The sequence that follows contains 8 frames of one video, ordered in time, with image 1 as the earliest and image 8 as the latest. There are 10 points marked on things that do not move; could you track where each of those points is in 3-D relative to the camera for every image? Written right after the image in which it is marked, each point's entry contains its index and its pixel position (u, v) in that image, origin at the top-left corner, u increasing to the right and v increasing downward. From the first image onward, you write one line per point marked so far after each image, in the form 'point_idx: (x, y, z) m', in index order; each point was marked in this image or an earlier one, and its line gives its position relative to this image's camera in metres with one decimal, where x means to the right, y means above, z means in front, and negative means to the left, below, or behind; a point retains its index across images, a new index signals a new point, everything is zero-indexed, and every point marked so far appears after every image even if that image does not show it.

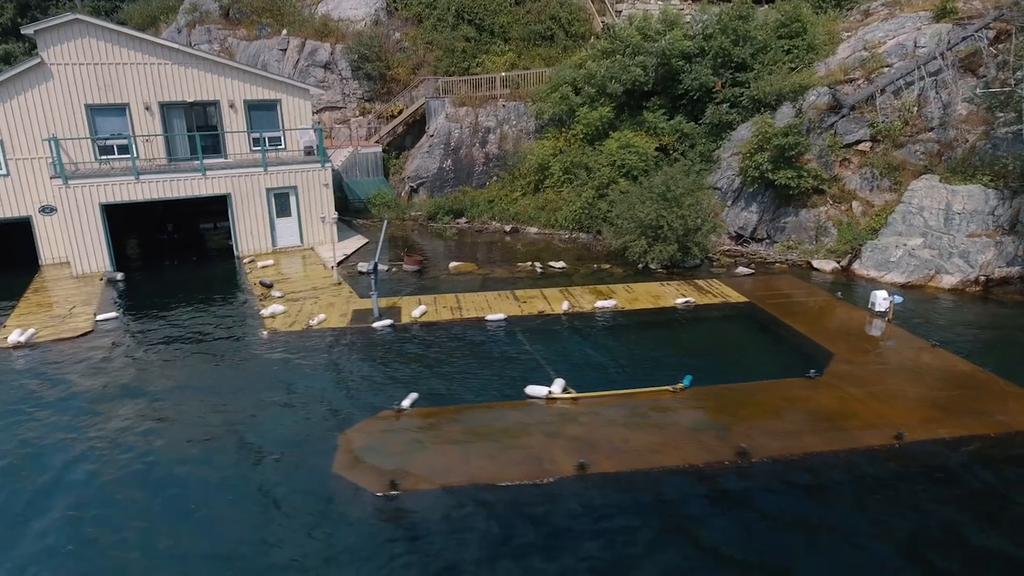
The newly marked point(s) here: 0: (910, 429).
0: (+7.2, -2.5, +11.3) m
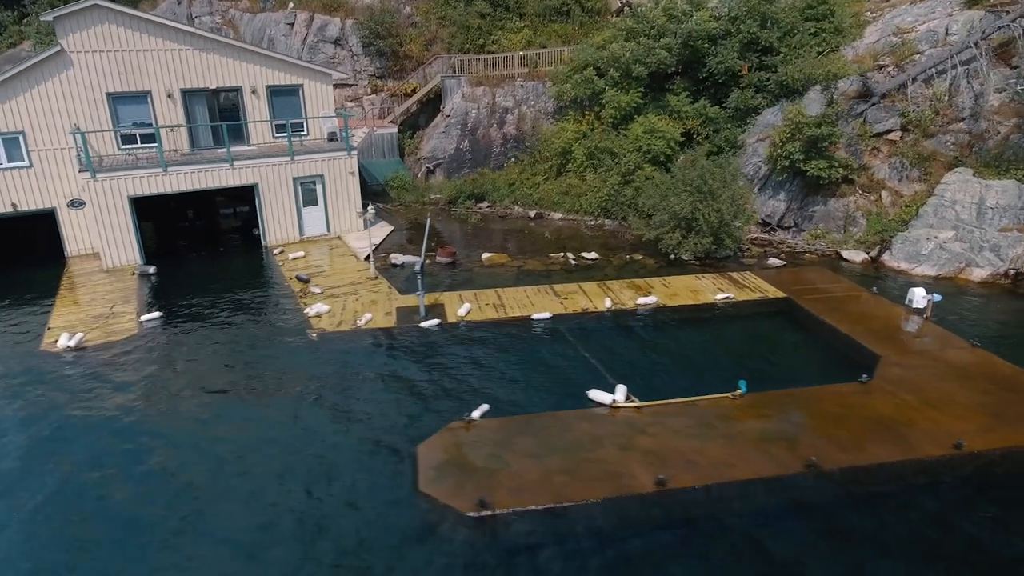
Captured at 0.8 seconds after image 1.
0: (+8.6, -2.8, +11.8) m
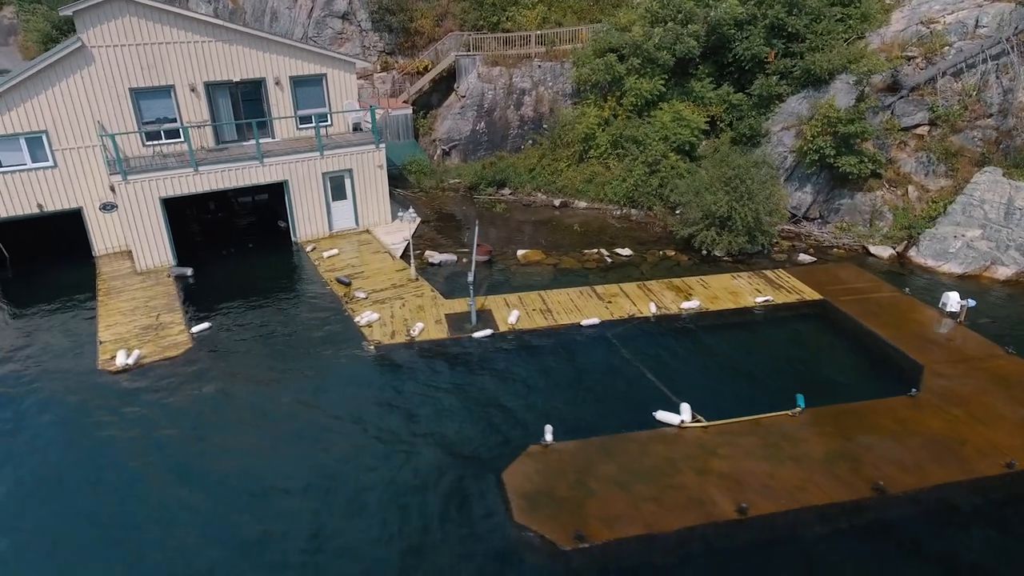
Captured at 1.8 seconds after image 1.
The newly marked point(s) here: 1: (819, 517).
0: (+10.1, -3.4, +12.5) m
1: (+5.6, -4.1, +11.4) m
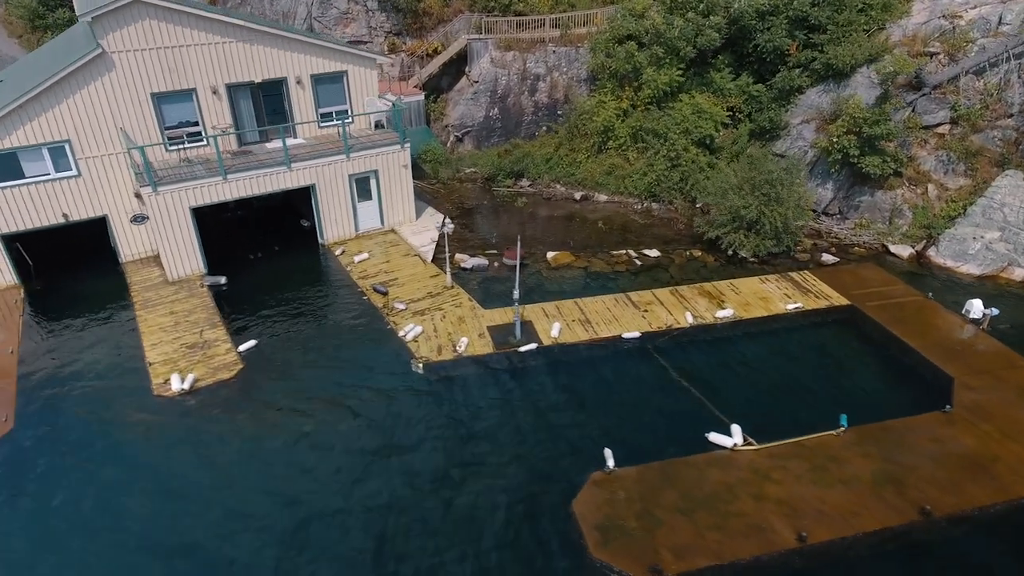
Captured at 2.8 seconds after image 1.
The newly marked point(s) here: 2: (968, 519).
0: (+11.6, -4.0, +13.5) m
1: (+7.1, -4.9, +12.2) m
2: (+9.2, -4.7, +12.6) m
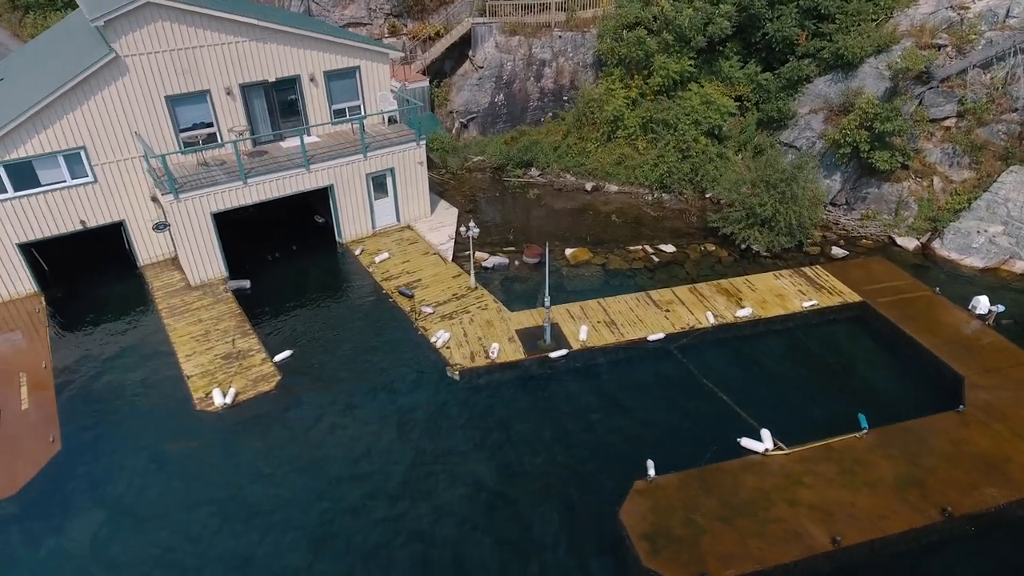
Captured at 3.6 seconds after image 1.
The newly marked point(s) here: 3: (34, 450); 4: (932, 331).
0: (+12.6, -4.3, +14.5) m
1: (+8.2, -5.3, +13.2) m
2: (+10.3, -5.0, +13.6) m
3: (-11.9, -4.0, +15.7) m
4: (+12.9, -1.3, +19.2) m
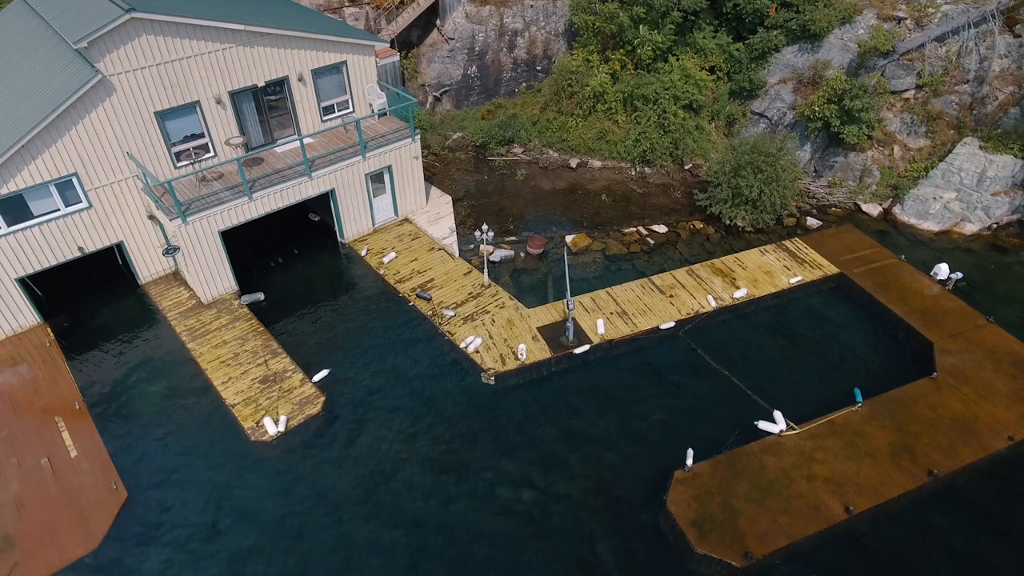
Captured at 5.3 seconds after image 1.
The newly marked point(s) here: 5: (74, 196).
0: (+13.9, -3.9, +17.3) m
1: (+9.7, -5.4, +15.7) m
2: (+11.7, -4.9, +16.3) m
3: (-10.6, -5.3, +16.1) m
4: (+13.5, -0.4, +21.6) m
5: (-13.7, +2.9, +19.5) m
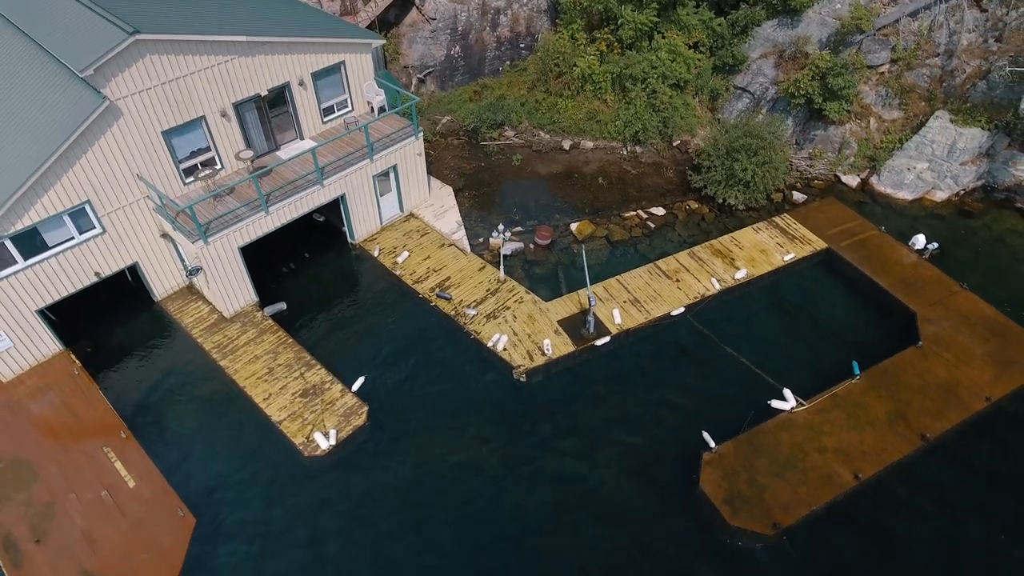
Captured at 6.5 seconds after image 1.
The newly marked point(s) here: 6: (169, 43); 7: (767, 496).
0: (+15.0, -3.1, +19.6) m
1: (+11.0, -5.1, +17.9) m
2: (+12.9, -4.4, +18.5) m
3: (-9.2, -6.3, +16.7) m
4: (+14.0, +0.7, +23.5) m
5: (-13.0, +2.0, +19.2) m
6: (-10.0, +7.1, +18.2) m
7: (+6.9, -5.6, +17.1) m
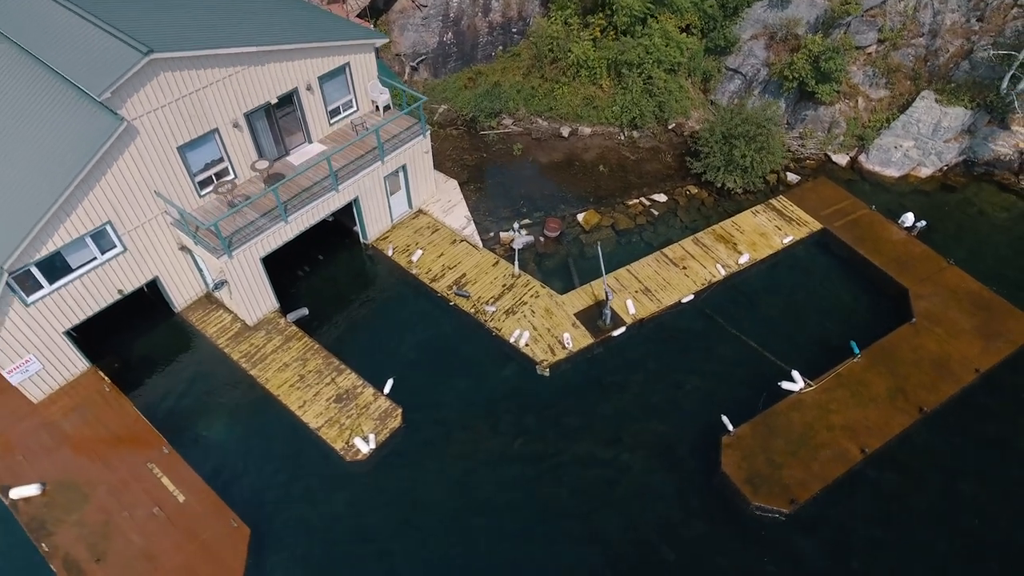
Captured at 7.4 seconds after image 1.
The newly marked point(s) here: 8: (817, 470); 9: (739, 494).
0: (+15.8, -2.4, +21.2) m
1: (+12.0, -4.6, +19.4) m
2: (+13.8, -3.8, +20.1) m
3: (-8.1, -6.8, +17.4) m
4: (+14.5, +1.5, +24.8) m
5: (-12.4, +1.4, +19.2) m
6: (-9.5, +6.6, +18.0) m
7: (+8.0, -5.5, +18.5) m
8: (+9.0, -5.4, +18.5) m
9: (+6.6, -6.0, +18.3) m
